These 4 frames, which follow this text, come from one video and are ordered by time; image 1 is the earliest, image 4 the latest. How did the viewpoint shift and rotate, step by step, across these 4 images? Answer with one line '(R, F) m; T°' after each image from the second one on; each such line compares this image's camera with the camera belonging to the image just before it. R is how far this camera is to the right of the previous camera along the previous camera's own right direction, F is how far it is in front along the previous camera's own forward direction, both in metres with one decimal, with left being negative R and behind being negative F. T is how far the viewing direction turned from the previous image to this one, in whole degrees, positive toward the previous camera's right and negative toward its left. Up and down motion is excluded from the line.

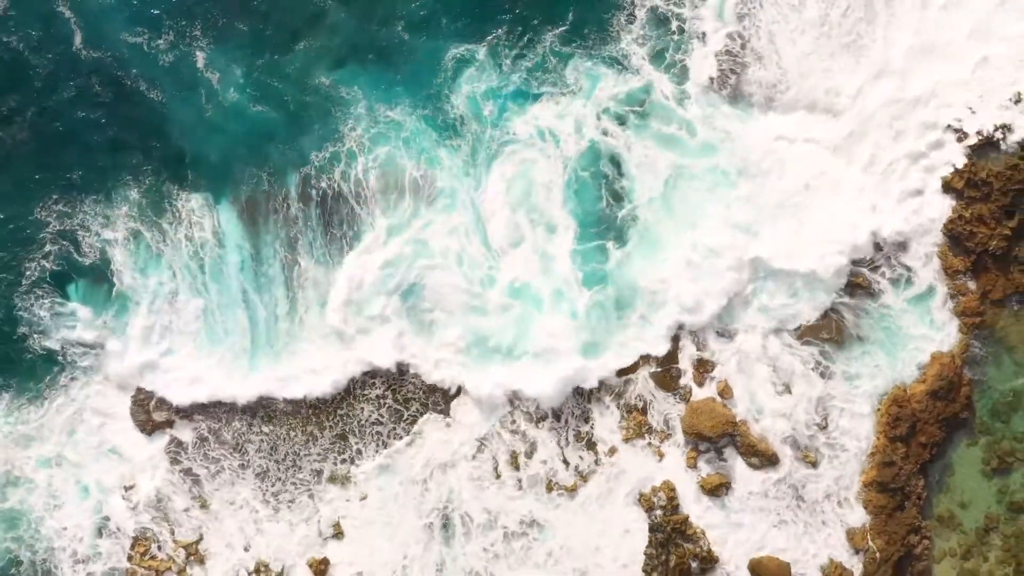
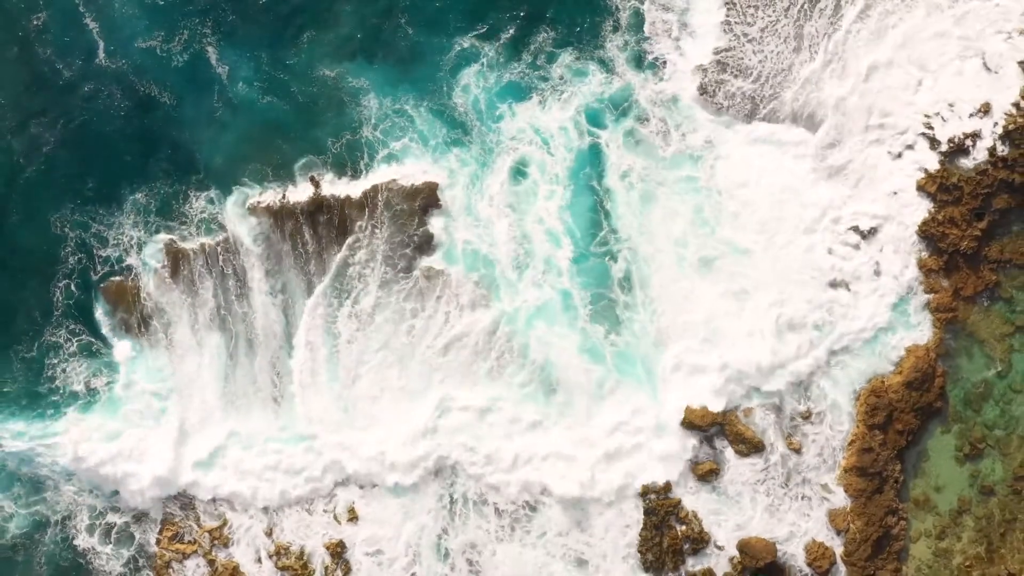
(-0.1, -1.7) m; 0°
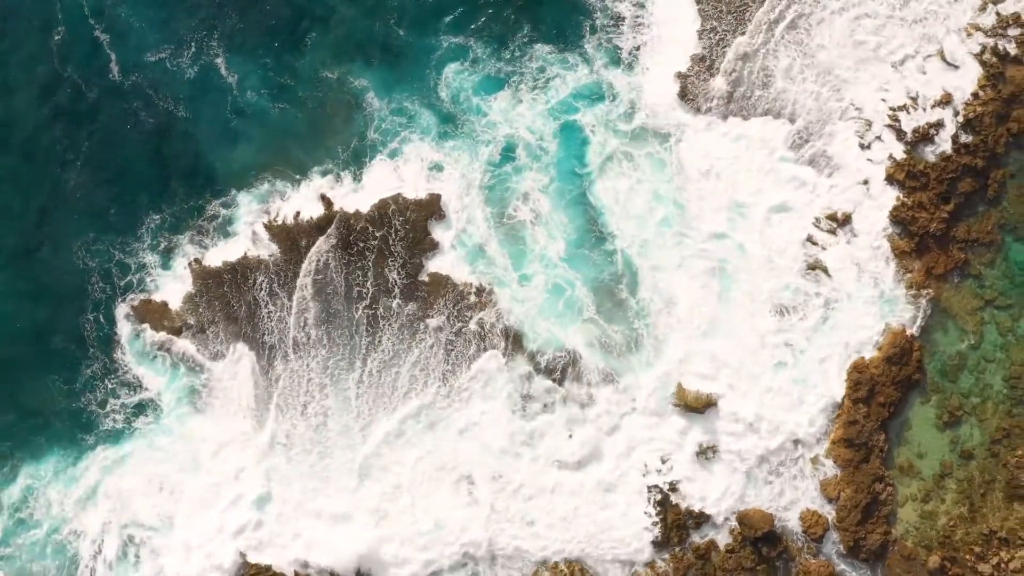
(-0.1, -1.8) m; 0°
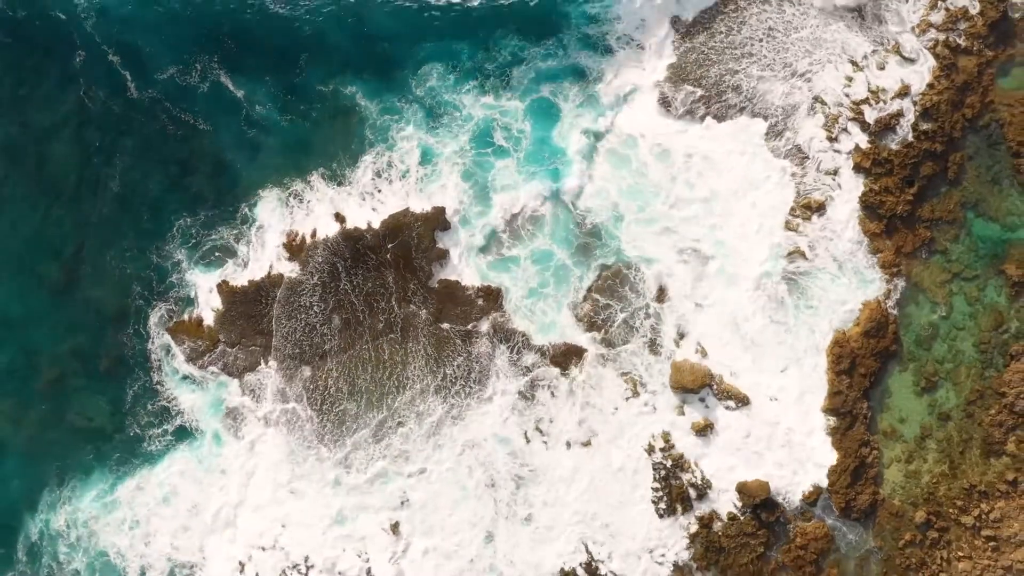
(-0.2, -2.3) m; 0°
